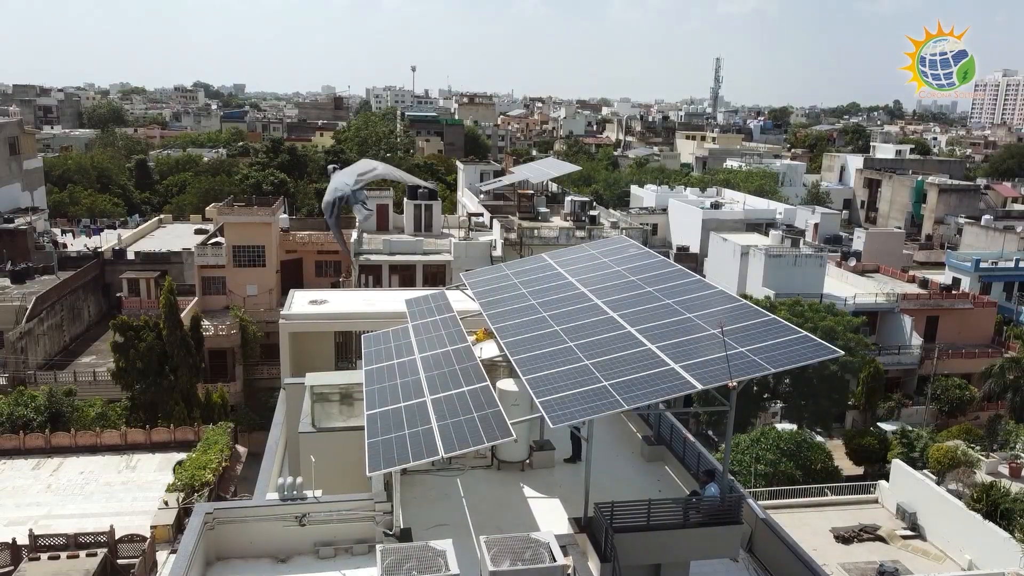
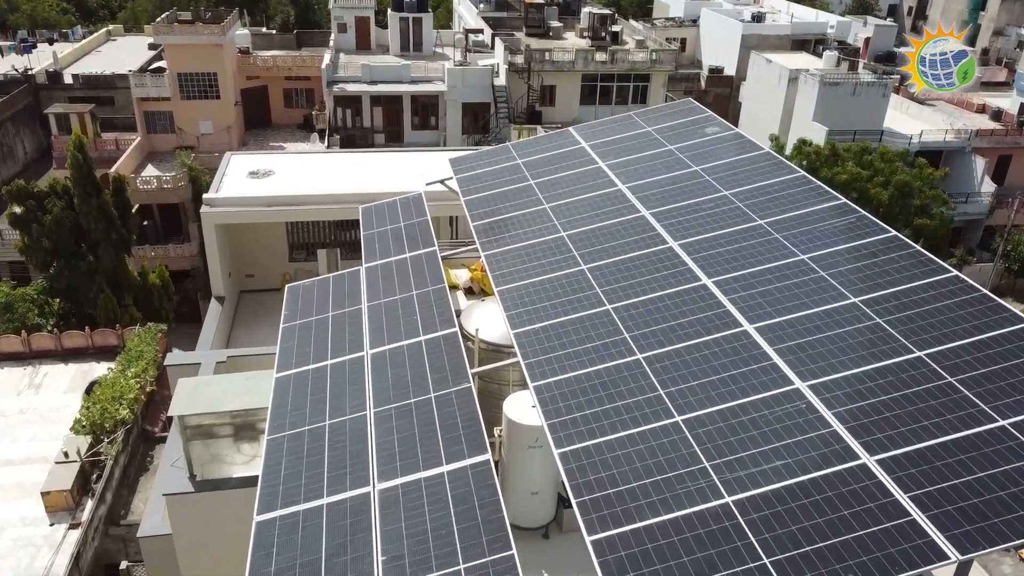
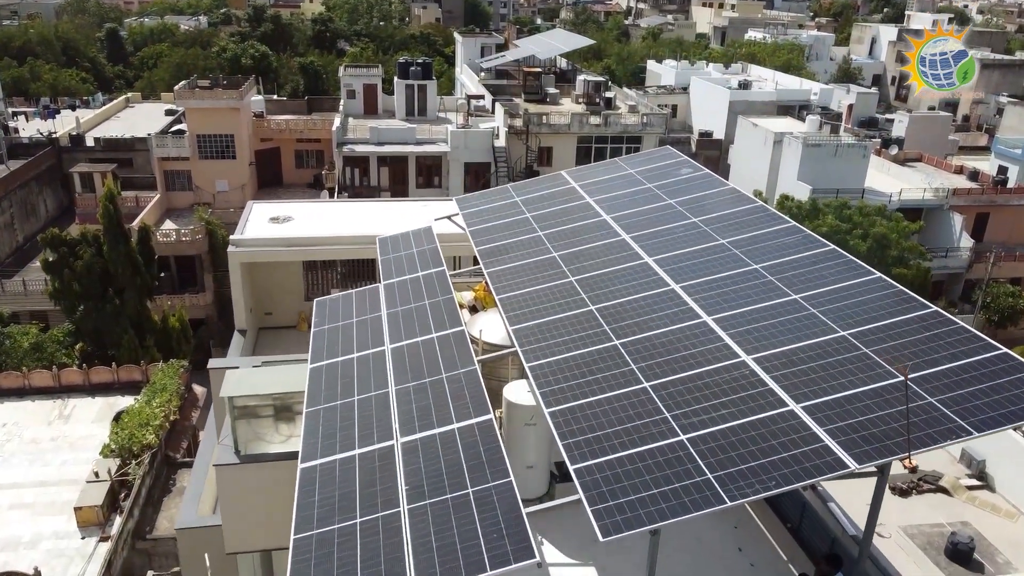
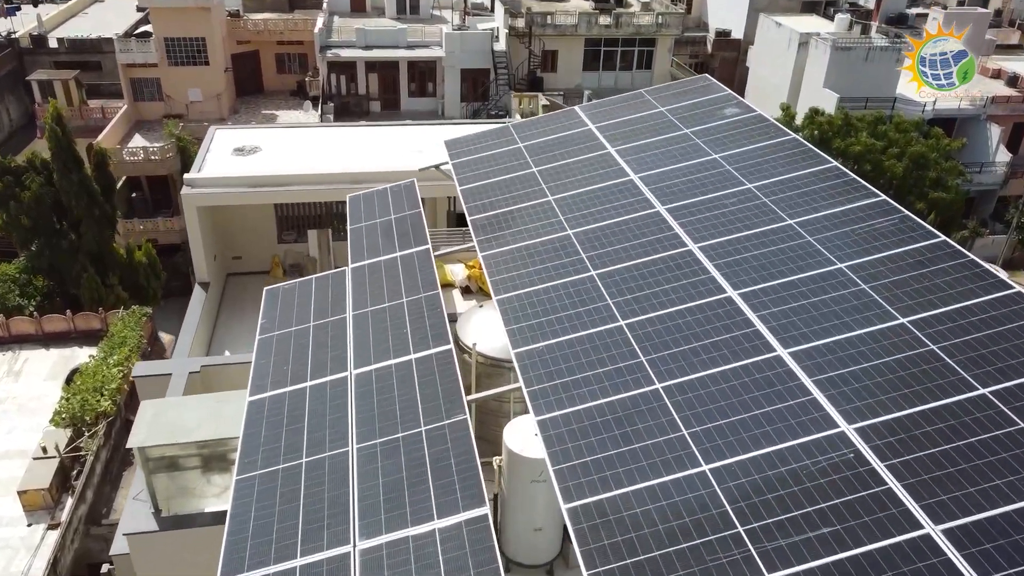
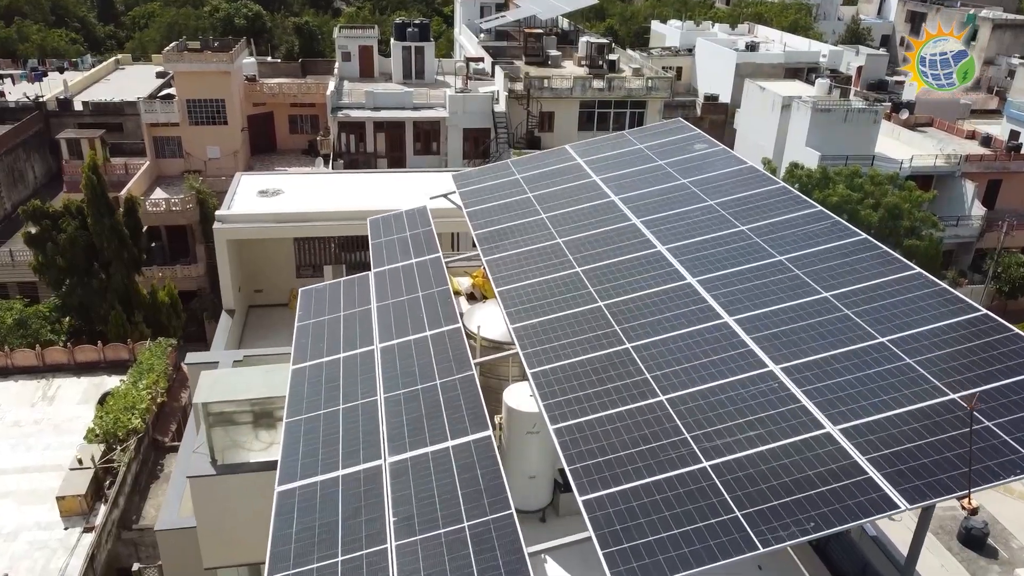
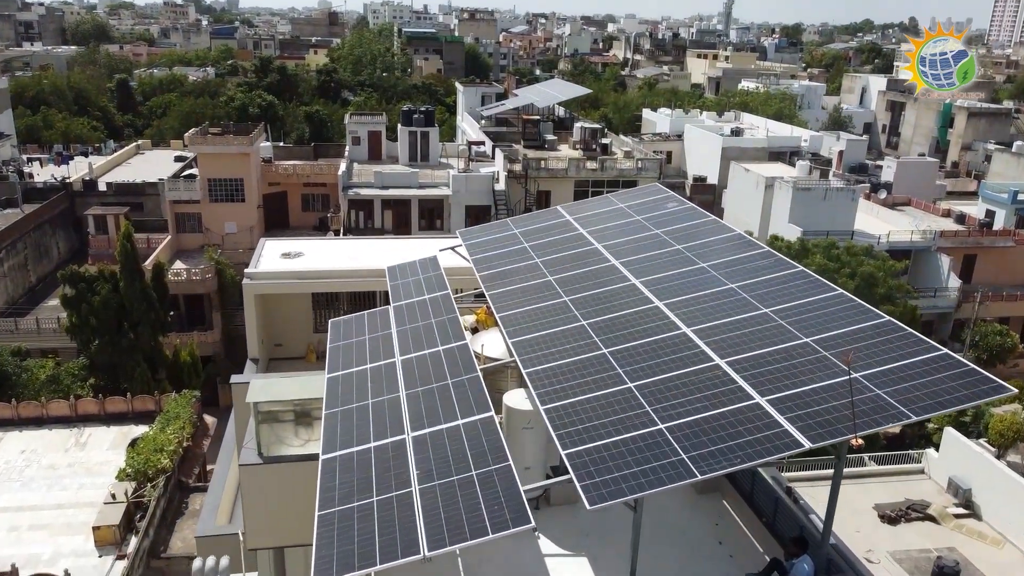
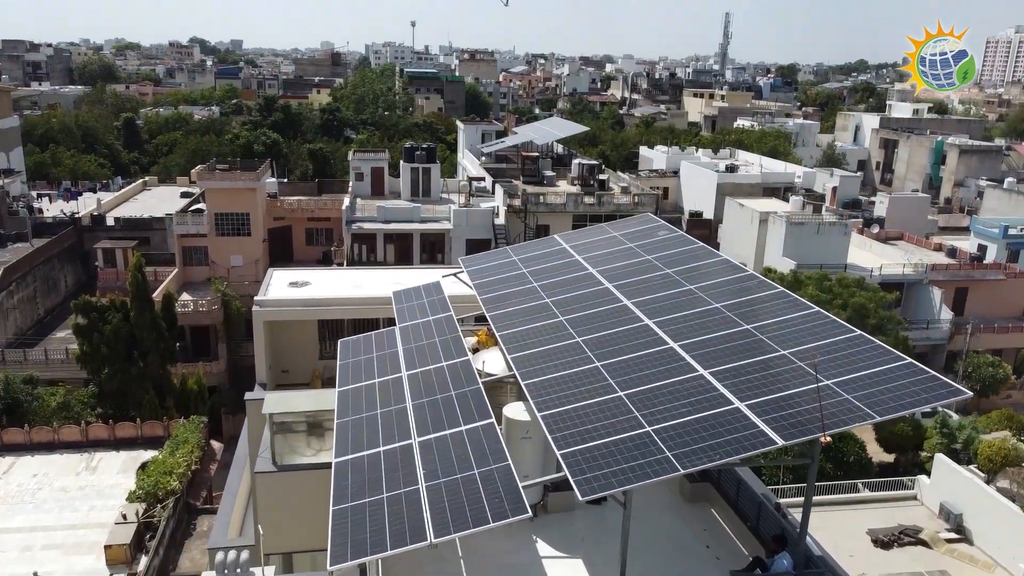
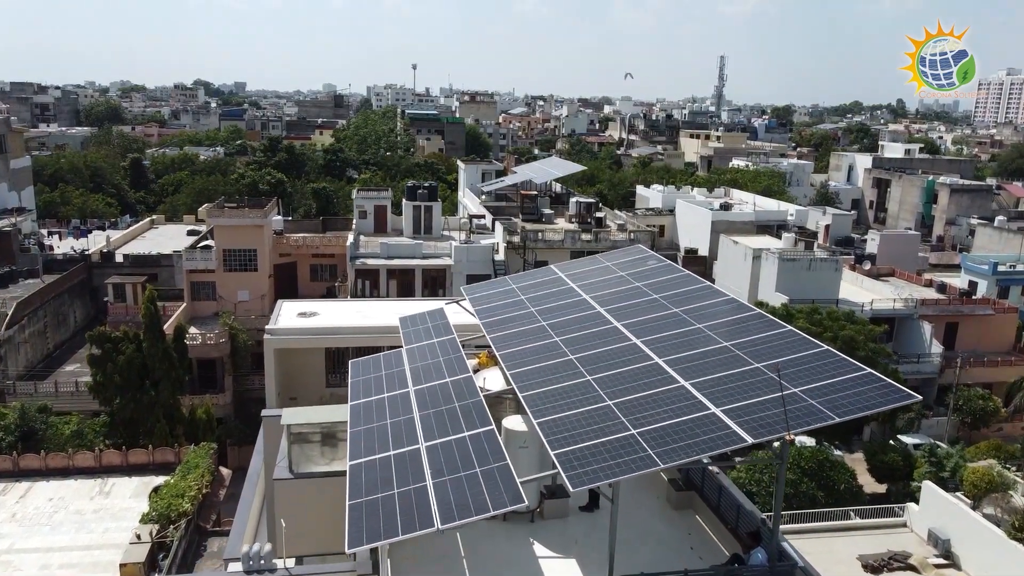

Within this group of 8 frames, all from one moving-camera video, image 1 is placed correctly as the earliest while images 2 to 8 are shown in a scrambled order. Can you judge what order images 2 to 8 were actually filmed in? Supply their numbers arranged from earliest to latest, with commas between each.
8, 7, 6, 3, 5, 2, 4
